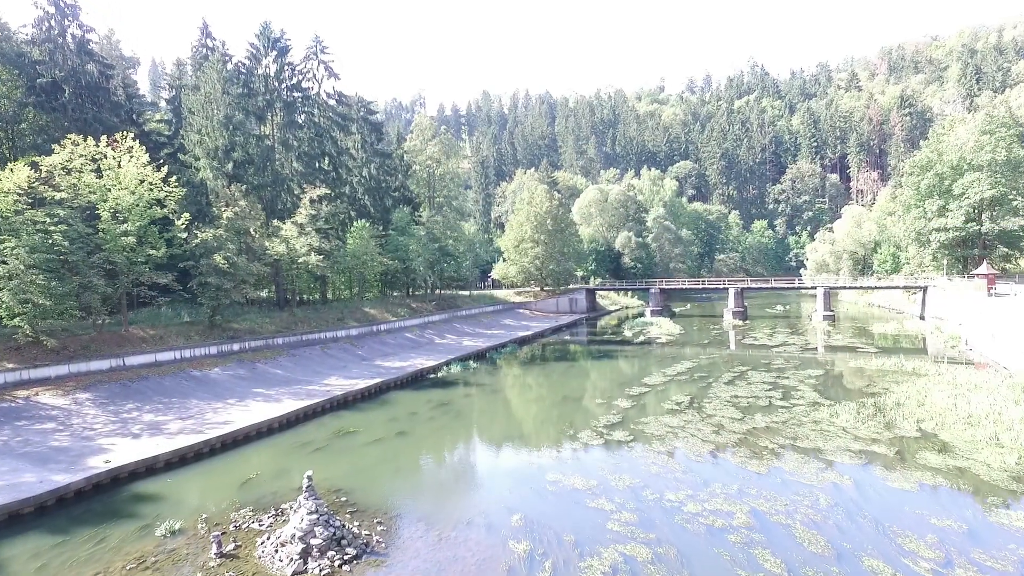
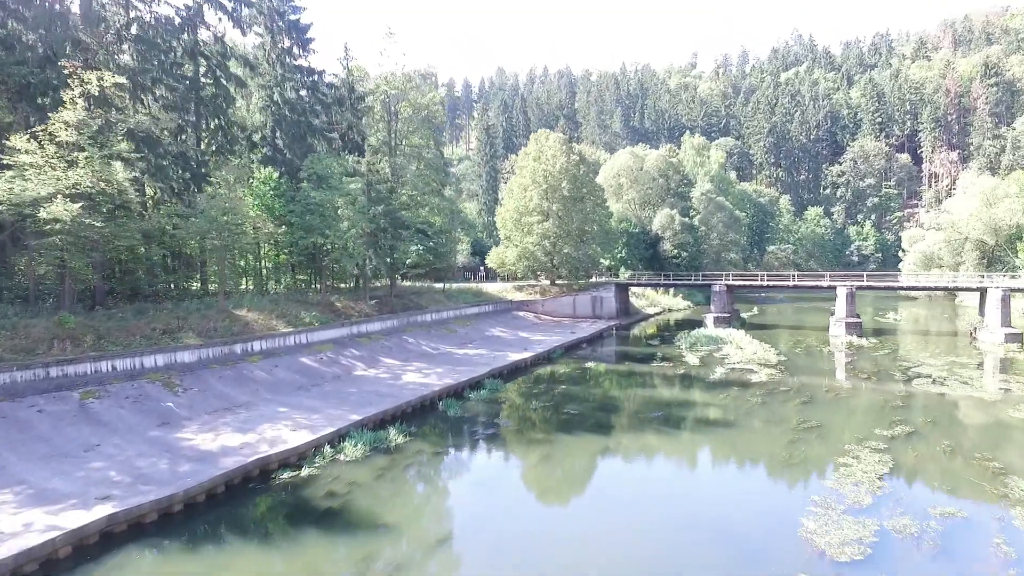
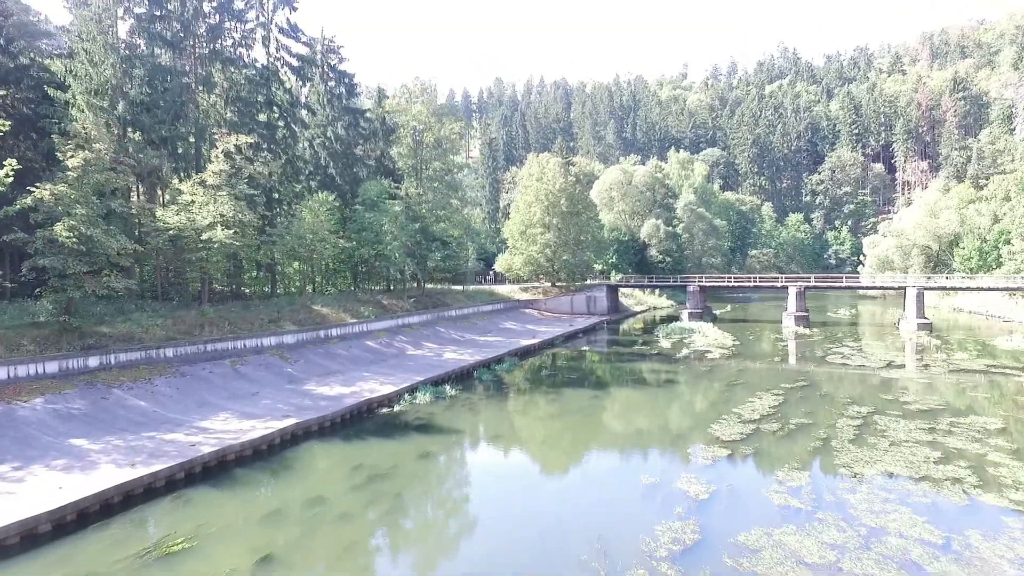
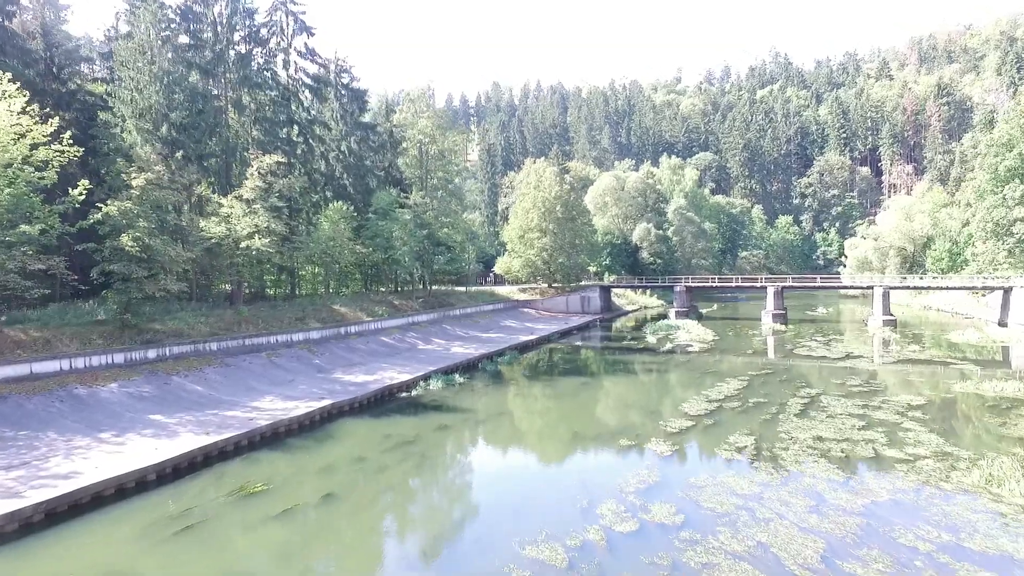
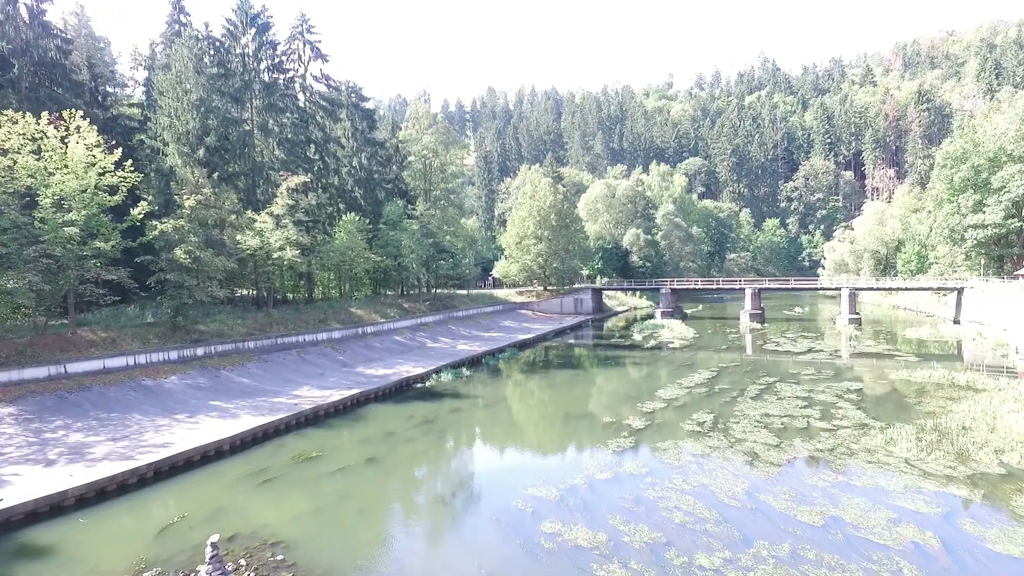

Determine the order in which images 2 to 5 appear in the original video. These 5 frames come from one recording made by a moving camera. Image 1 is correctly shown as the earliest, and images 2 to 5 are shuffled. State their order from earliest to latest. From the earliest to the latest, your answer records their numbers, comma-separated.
5, 4, 3, 2
